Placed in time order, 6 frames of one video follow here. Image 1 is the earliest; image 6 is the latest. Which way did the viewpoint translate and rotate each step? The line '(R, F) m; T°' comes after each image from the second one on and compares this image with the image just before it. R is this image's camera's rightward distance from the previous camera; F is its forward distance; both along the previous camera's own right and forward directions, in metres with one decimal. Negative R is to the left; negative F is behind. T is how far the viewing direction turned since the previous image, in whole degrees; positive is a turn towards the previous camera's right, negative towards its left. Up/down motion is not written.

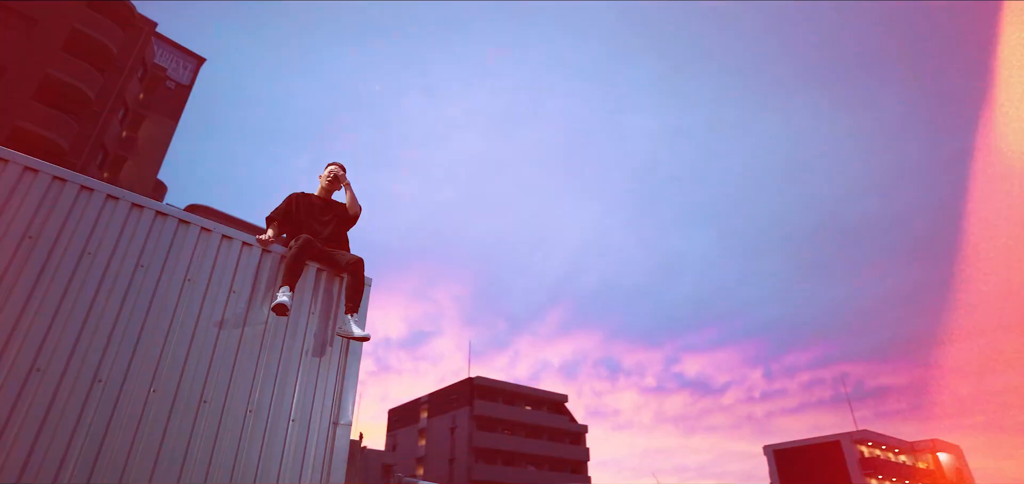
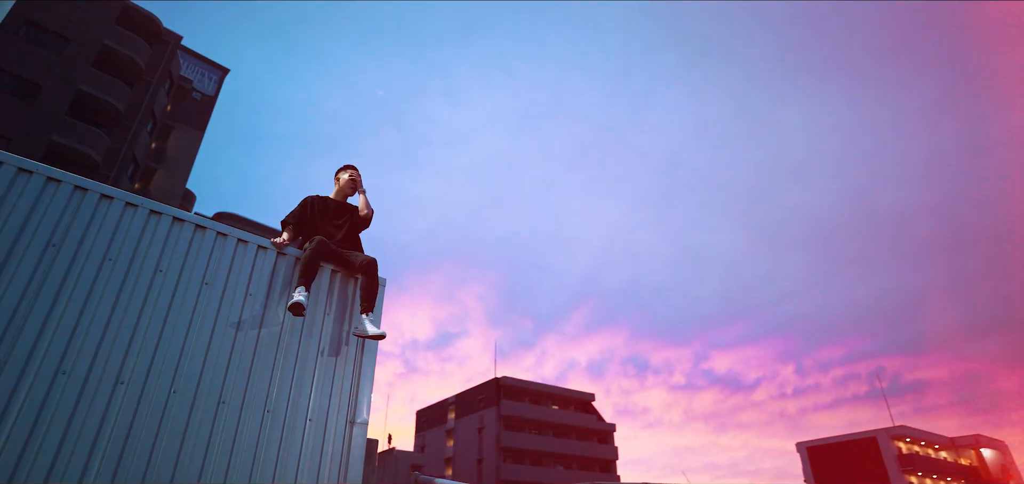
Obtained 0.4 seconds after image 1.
(+0.1, 0.0) m; -2°
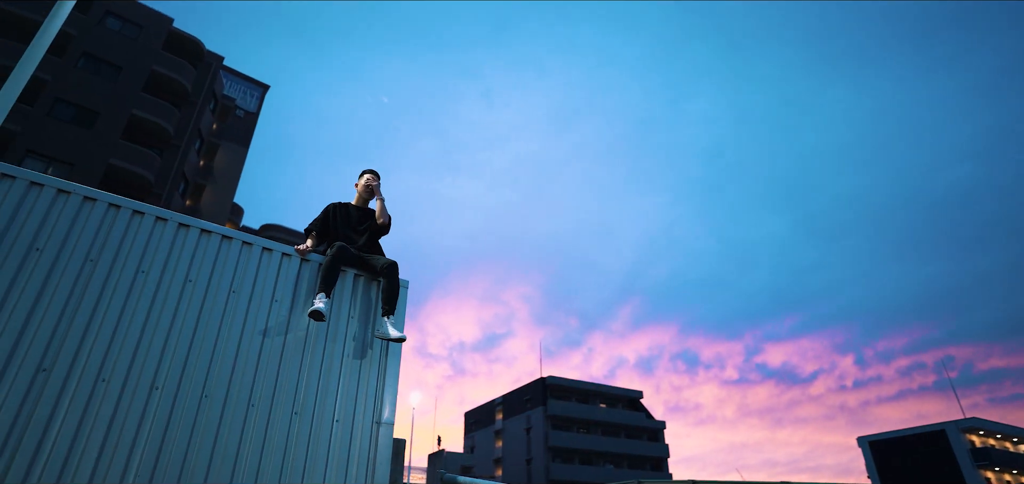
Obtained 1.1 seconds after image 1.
(+0.2, 0.0) m; -4°
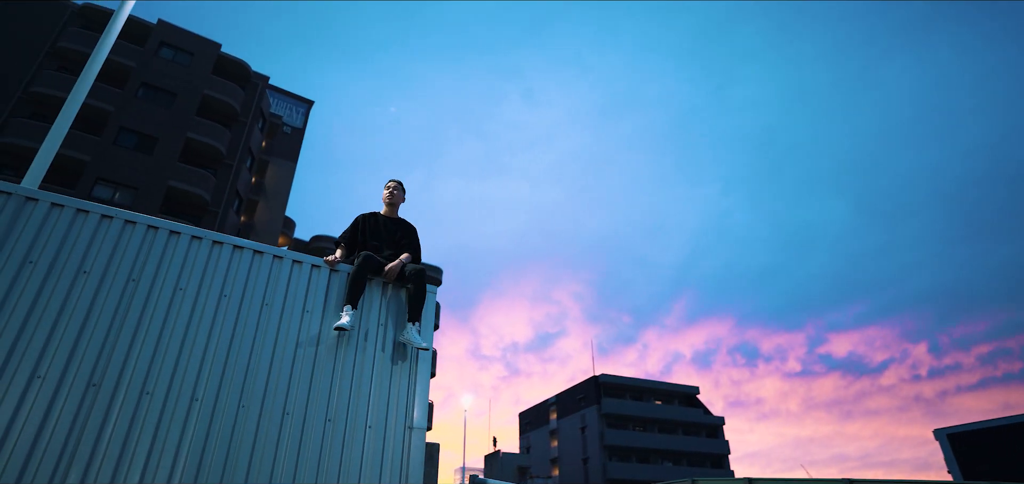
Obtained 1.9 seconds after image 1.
(+0.2, 0.0) m; -5°
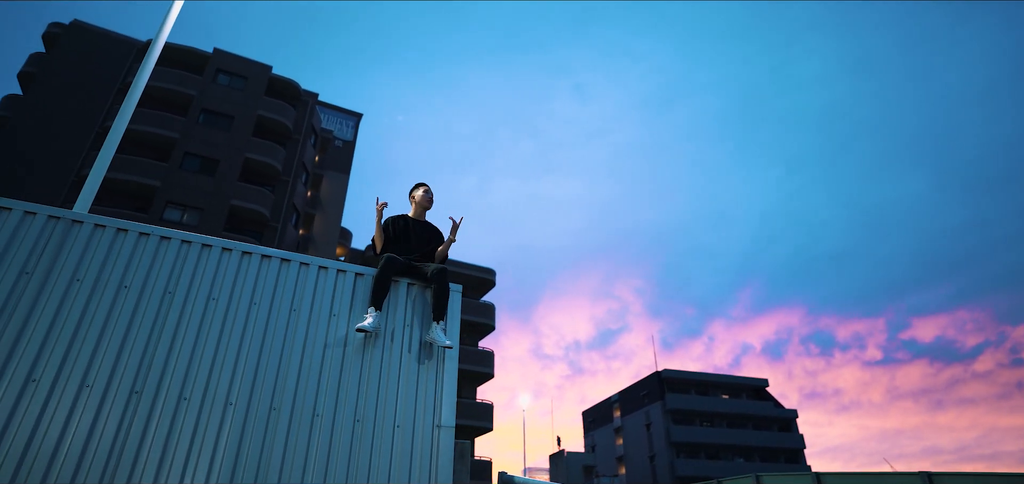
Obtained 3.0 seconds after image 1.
(+0.3, +0.1) m; -6°
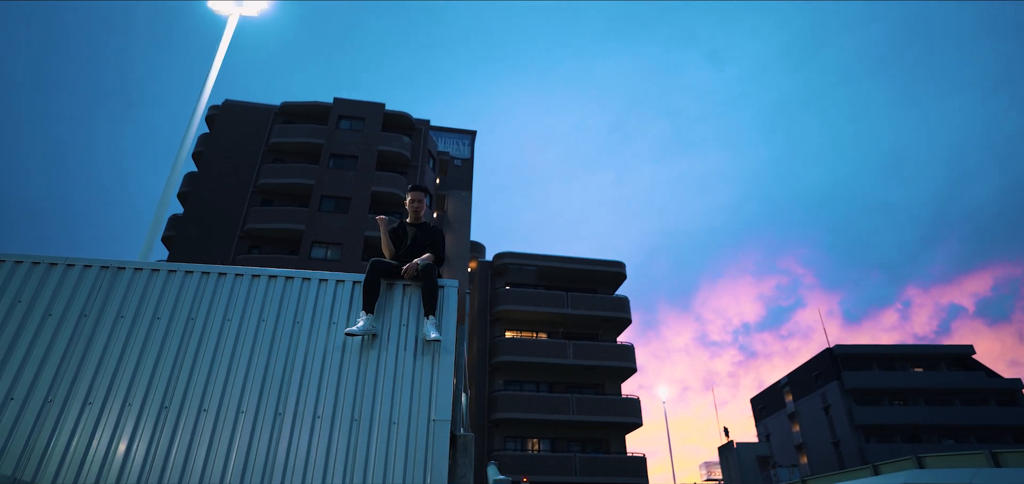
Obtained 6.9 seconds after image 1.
(+1.5, +0.3) m; -15°
